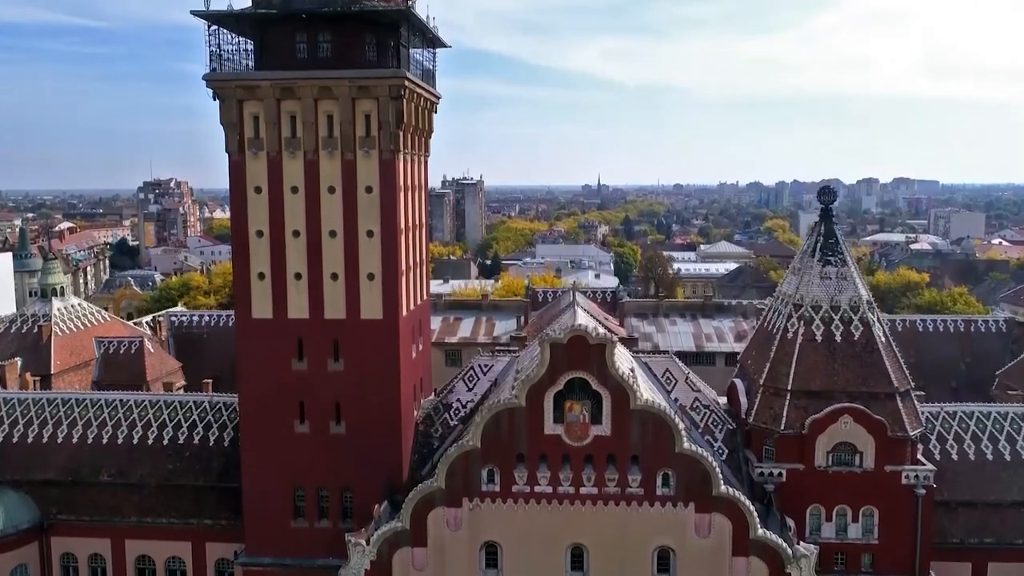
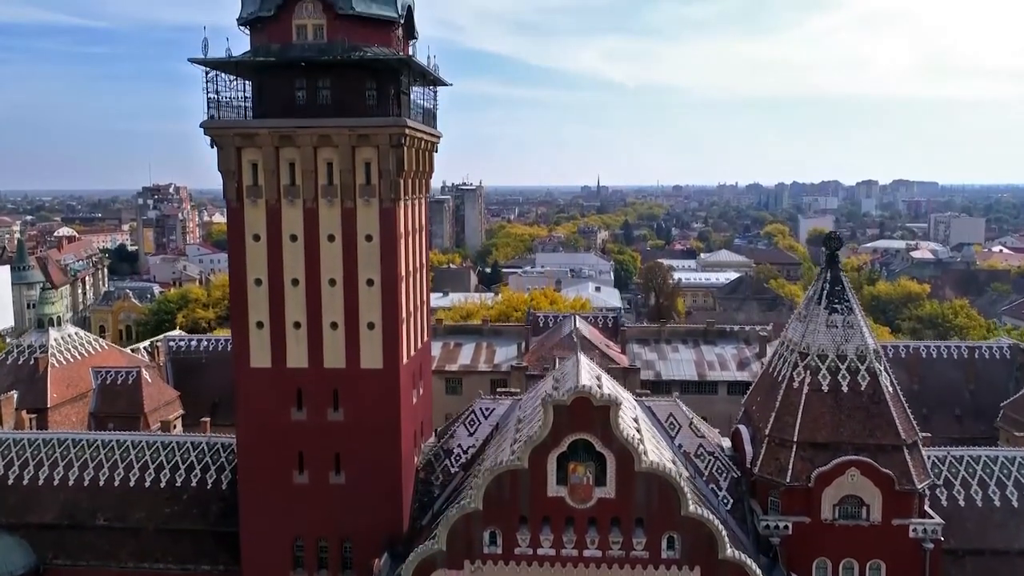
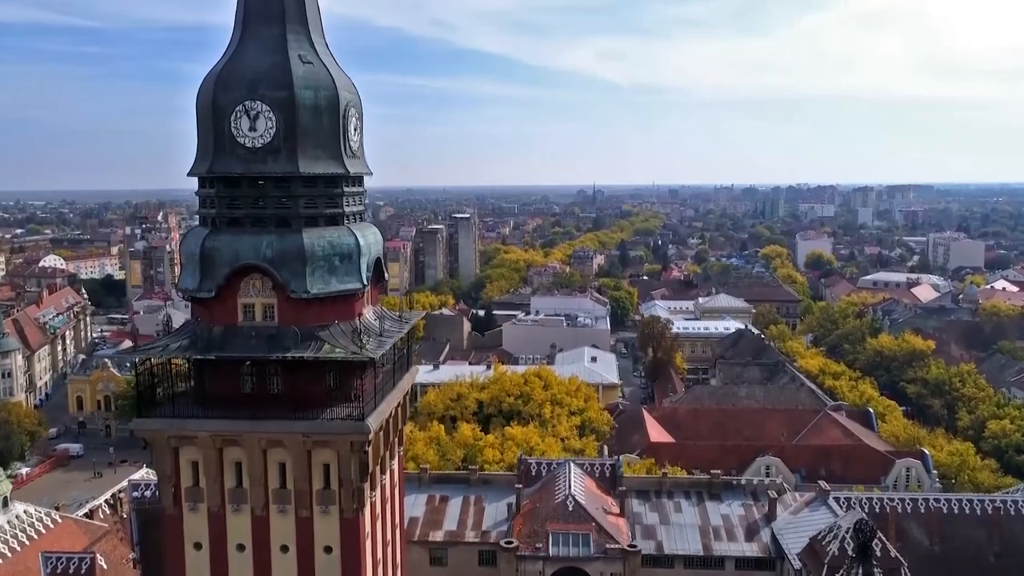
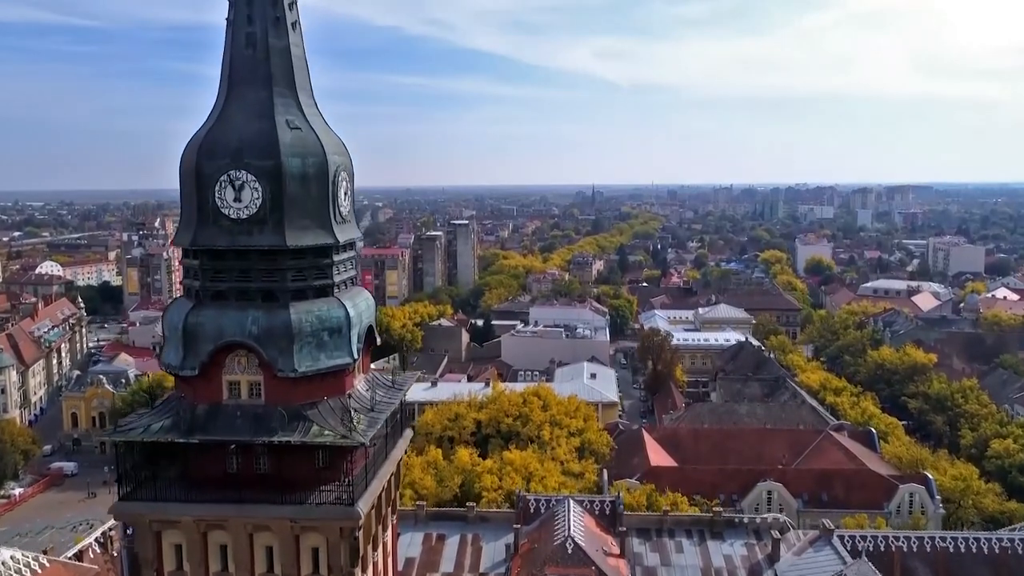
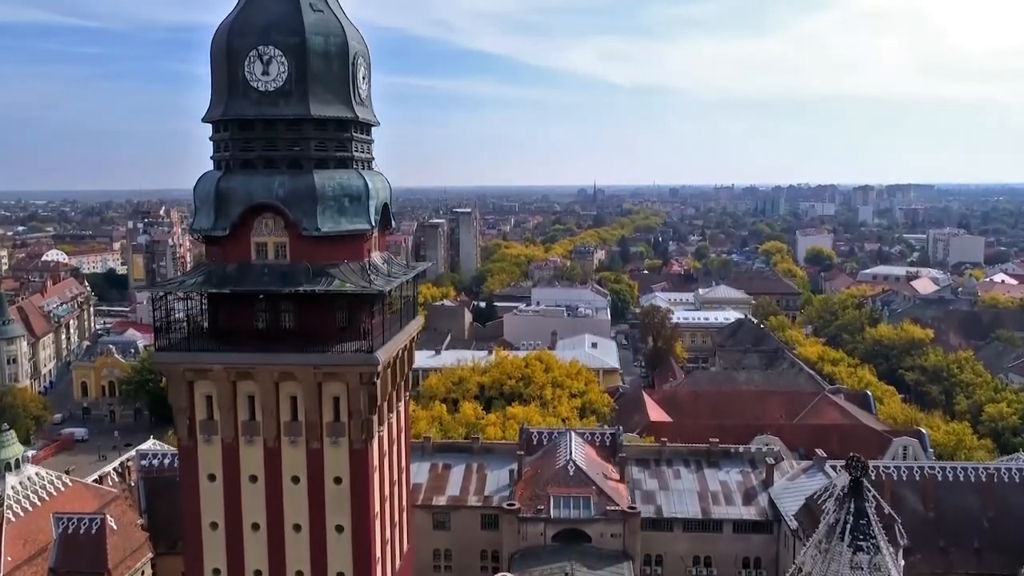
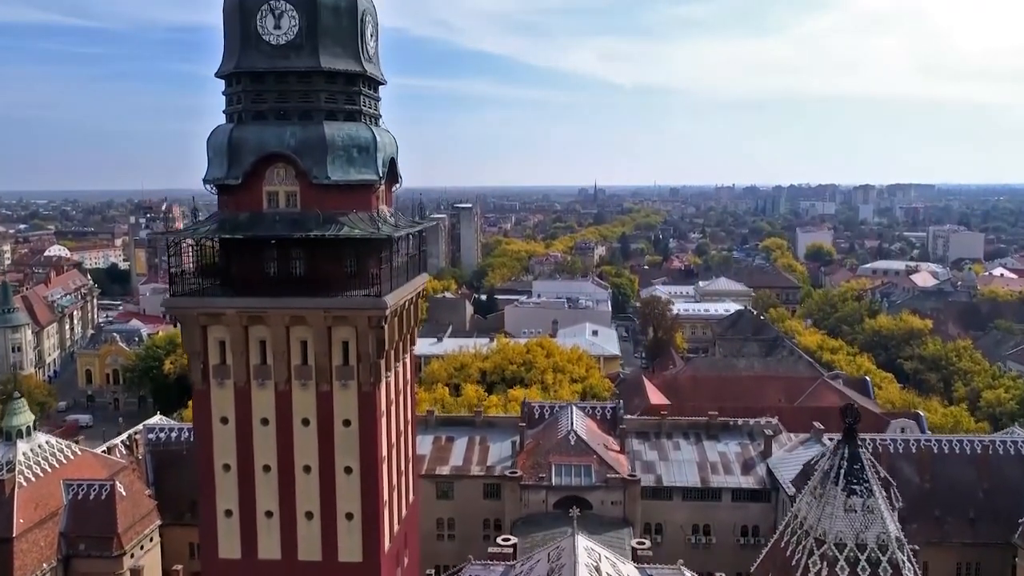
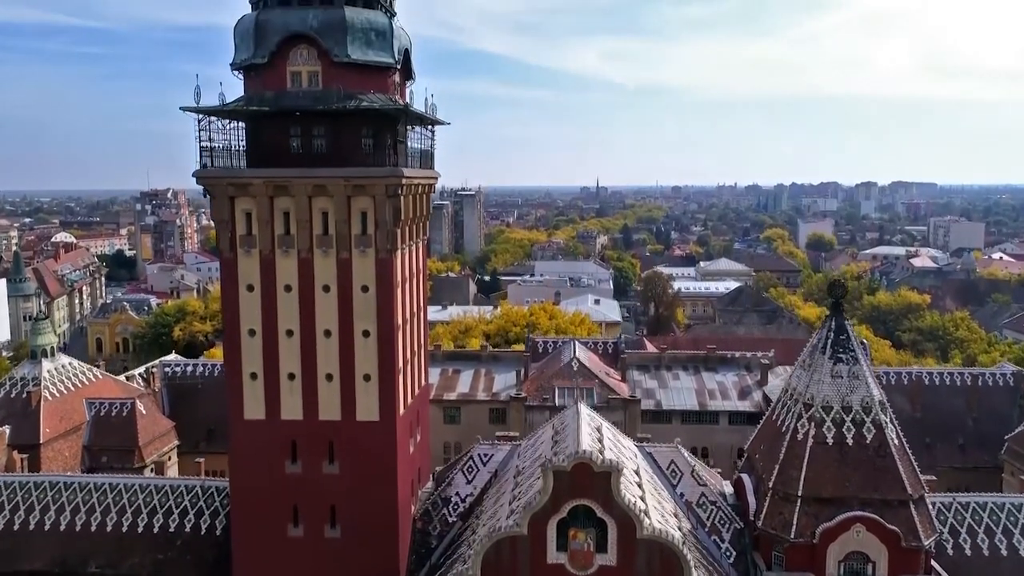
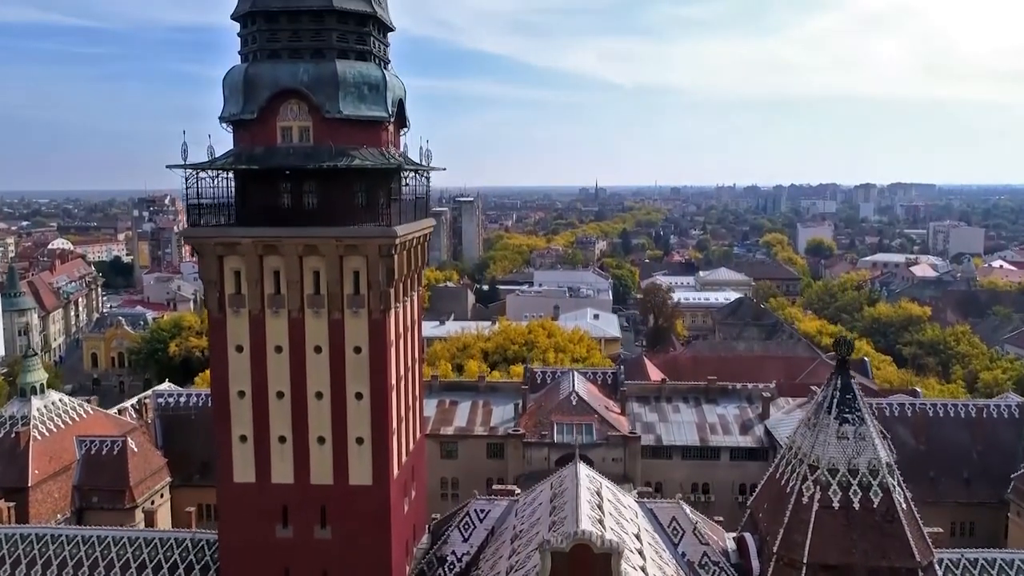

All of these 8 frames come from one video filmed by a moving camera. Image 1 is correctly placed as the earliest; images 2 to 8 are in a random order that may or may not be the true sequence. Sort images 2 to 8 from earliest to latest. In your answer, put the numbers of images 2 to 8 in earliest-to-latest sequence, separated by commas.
2, 7, 8, 6, 5, 3, 4
